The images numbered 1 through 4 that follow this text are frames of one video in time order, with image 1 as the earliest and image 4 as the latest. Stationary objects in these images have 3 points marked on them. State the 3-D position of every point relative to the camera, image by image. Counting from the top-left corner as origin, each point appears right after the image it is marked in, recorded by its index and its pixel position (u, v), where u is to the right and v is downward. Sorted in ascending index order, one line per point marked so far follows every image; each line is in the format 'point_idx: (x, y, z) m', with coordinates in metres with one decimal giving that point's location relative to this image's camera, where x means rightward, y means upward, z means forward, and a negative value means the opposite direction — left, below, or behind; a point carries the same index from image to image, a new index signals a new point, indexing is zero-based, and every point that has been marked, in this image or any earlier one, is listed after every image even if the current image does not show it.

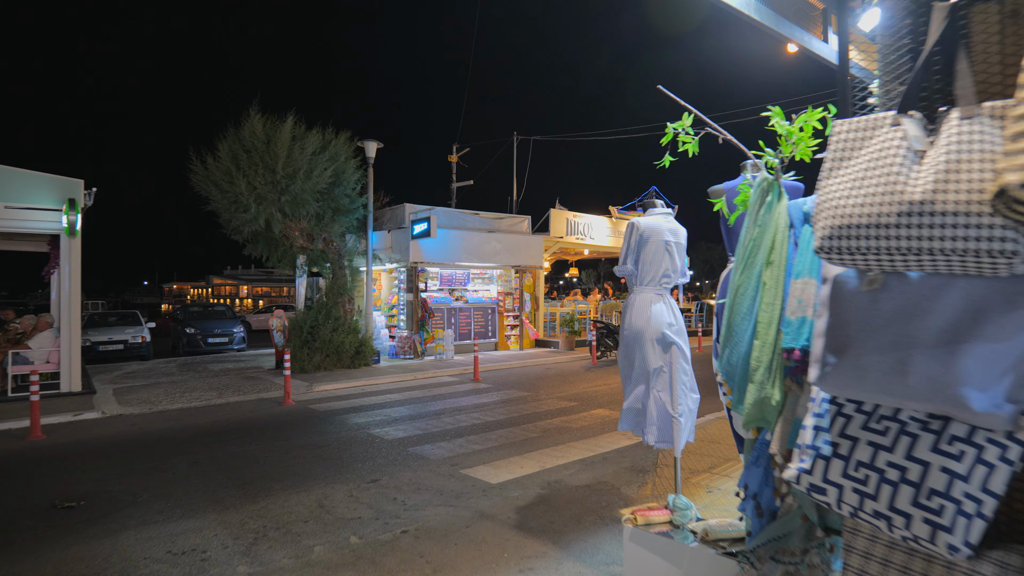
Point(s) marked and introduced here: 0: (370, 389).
0: (-2.6, -1.8, +11.2) m
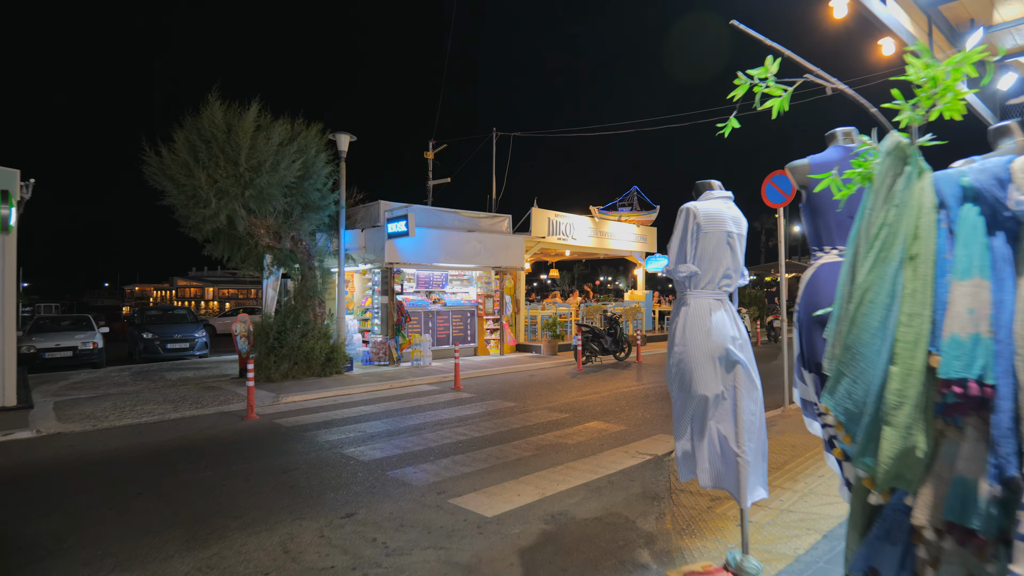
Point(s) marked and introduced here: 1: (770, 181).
0: (-2.8, -1.9, +10.3) m
1: (+3.5, +1.5, +8.4) m
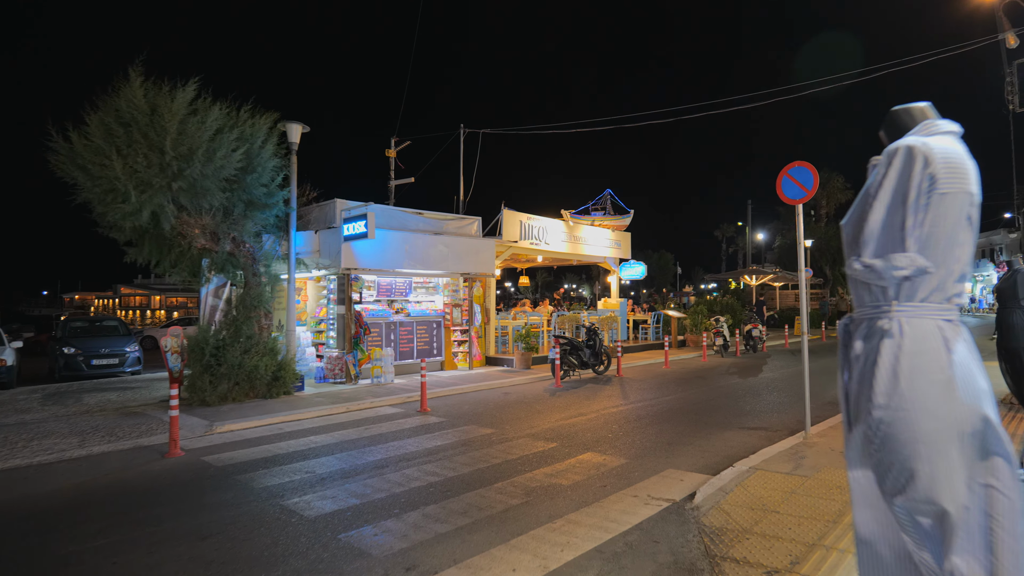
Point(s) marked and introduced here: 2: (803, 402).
0: (-3.2, -2.0, +8.8) m
1: (+3.3, +1.4, +7.3) m
2: (+5.0, -2.0, +10.5) m
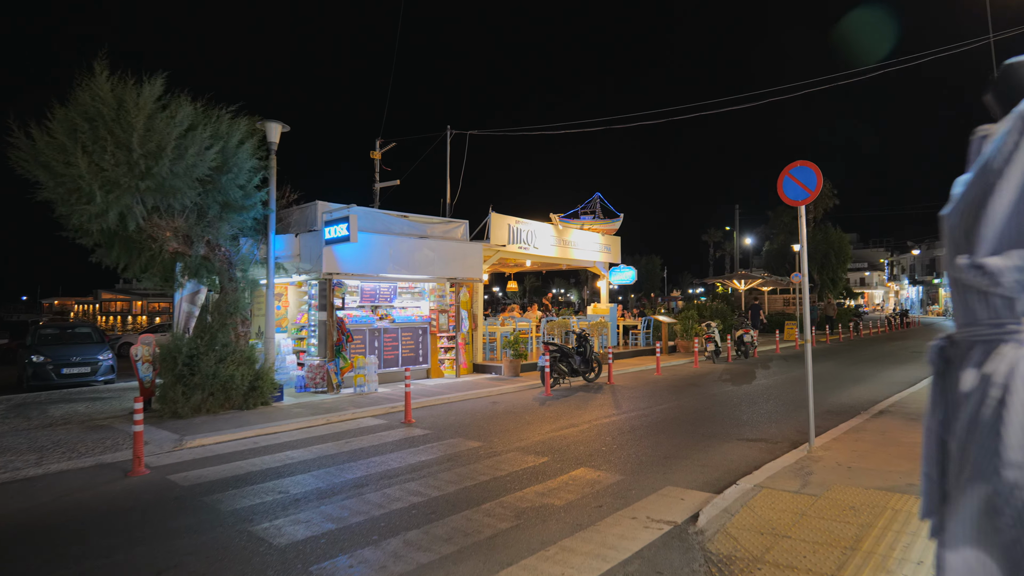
0: (-3.4, -2.1, +8.3) m
1: (+3.1, +1.3, +7.0) m
2: (+4.8, -2.0, +10.1) m
